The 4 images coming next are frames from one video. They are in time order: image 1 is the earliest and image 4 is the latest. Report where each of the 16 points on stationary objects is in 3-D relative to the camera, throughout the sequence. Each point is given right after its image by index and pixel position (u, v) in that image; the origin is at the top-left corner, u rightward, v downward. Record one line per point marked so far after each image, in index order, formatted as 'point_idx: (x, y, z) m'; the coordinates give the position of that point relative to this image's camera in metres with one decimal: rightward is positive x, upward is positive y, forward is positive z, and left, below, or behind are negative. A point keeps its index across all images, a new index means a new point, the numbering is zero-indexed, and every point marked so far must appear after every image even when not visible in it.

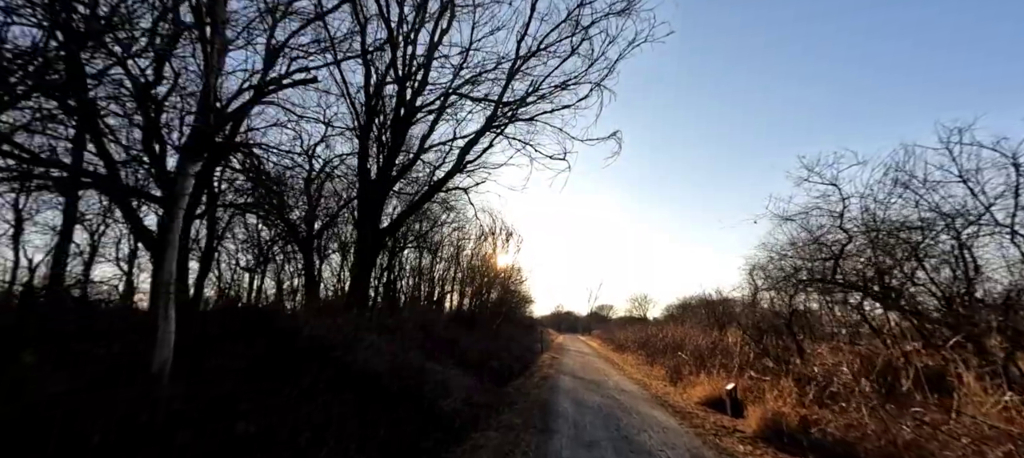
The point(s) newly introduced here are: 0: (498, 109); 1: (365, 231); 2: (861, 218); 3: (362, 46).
0: (-0.4, +2.8, +9.1) m
1: (-3.3, 0.0, +8.7) m
2: (+7.6, +0.2, +8.4) m
3: (-3.6, +4.3, +9.1) m
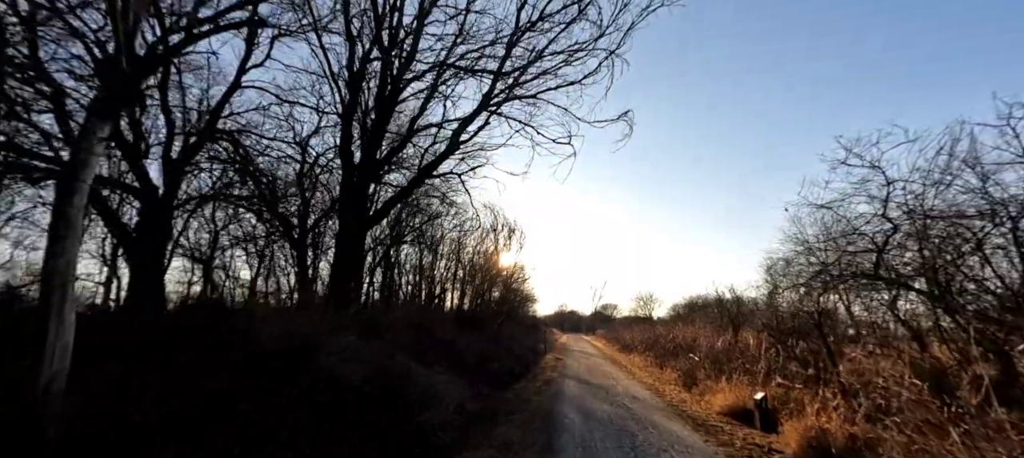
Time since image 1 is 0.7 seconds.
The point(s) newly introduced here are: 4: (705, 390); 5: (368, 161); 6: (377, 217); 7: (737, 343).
0: (-0.4, +3.0, +8.2) m
1: (-3.4, +0.2, +7.8) m
2: (+7.5, +0.5, +7.4) m
3: (-3.6, +4.5, +8.2) m
4: (+4.8, -4.0, +9.6) m
5: (-3.0, +1.4, +8.0) m
6: (-2.8, +0.2, +8.0) m
7: (+7.4, -3.8, +12.7) m
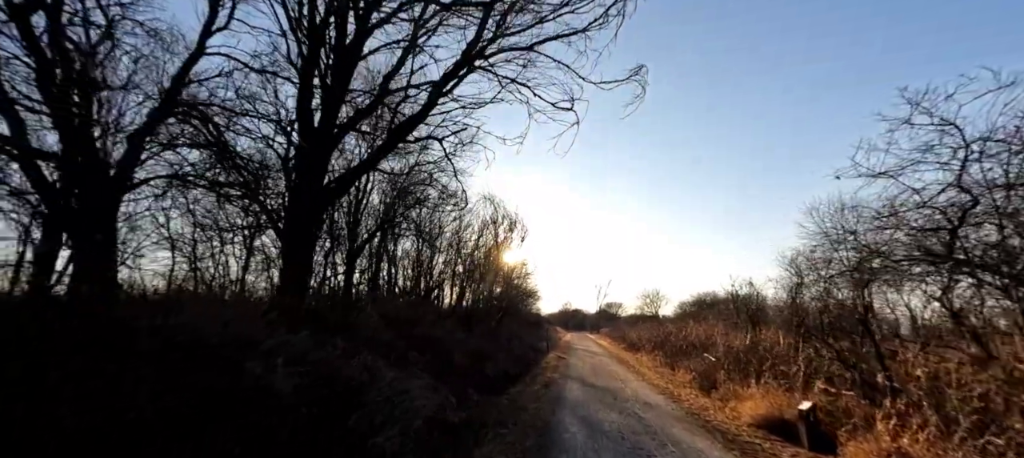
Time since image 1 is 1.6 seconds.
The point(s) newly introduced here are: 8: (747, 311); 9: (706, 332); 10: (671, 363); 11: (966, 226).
0: (-0.5, +3.5, +6.9) m
1: (-3.5, +0.6, +6.6) m
2: (+7.4, +0.9, +6.0) m
3: (-3.7, +4.9, +7.0) m
4: (+4.7, -3.6, +8.3) m
5: (-3.2, +1.8, +6.8) m
6: (-3.0, +0.7, +6.7) m
7: (+7.3, -3.3, +11.4) m
8: (+10.1, -3.5, +16.6) m
9: (+8.7, -4.6, +17.2) m
10: (+6.9, -5.8, +16.7) m
11: (+7.4, 0.0, +6.4) m
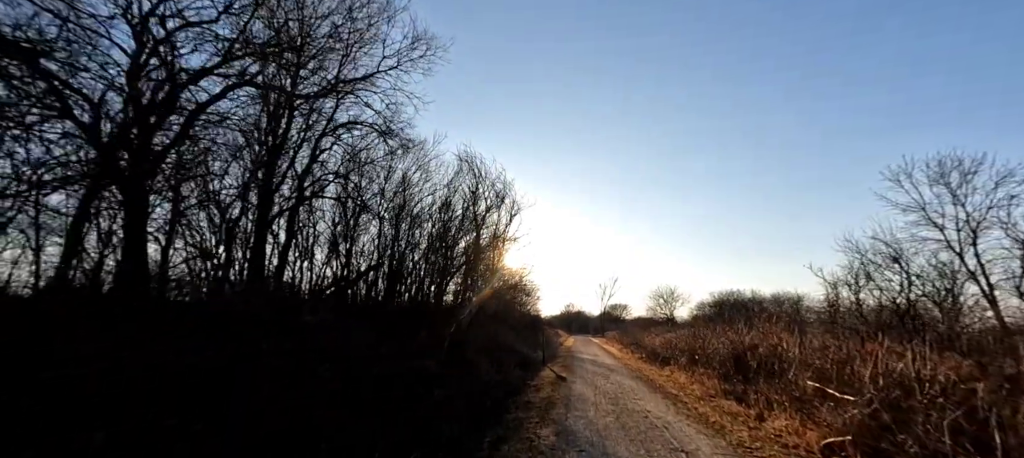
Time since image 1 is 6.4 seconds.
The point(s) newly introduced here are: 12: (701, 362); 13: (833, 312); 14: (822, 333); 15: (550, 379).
0: (-1.4, +5.0, +0.6) m
1: (-4.4, +2.1, +0.3) m
2: (+6.5, +2.4, -0.4) m
3: (-4.6, +6.5, +0.7) m
4: (+3.8, -2.1, +1.9) m
5: (-4.0, +3.4, +0.4) m
6: (-3.9, +2.2, +0.4) m
7: (+6.5, -1.9, +5.0) m
8: (+9.3, -2.1, +10.2) m
9: (+7.8, -3.2, +10.8) m
10: (+6.0, -4.4, +10.3) m
11: (+6.5, +1.5, +0.1) m
12: (+7.6, -5.2, +15.6) m
13: (+10.1, -2.4, +11.9) m
14: (+8.7, -2.9, +10.6) m
15: (+2.1, -7.4, +19.7) m
